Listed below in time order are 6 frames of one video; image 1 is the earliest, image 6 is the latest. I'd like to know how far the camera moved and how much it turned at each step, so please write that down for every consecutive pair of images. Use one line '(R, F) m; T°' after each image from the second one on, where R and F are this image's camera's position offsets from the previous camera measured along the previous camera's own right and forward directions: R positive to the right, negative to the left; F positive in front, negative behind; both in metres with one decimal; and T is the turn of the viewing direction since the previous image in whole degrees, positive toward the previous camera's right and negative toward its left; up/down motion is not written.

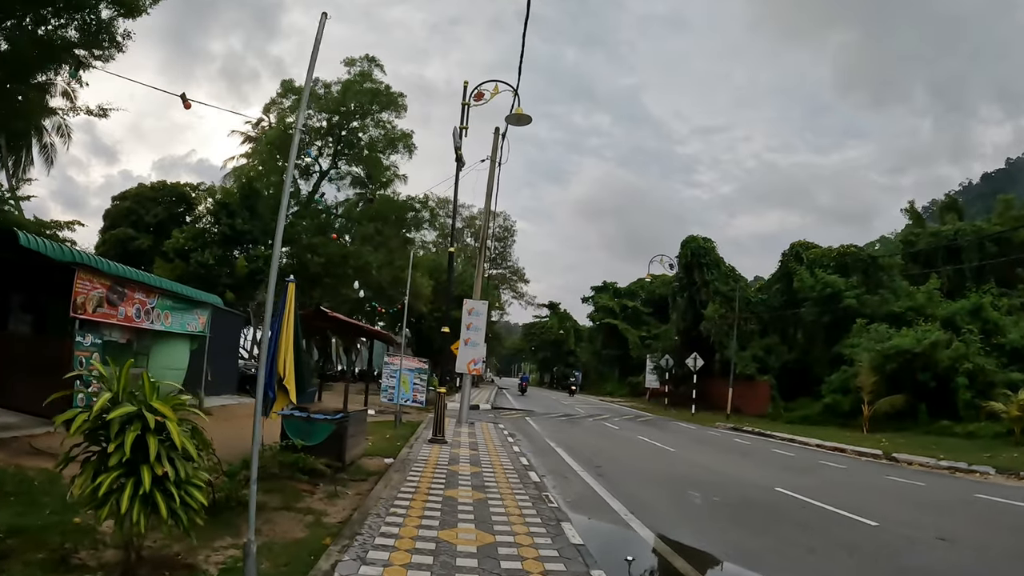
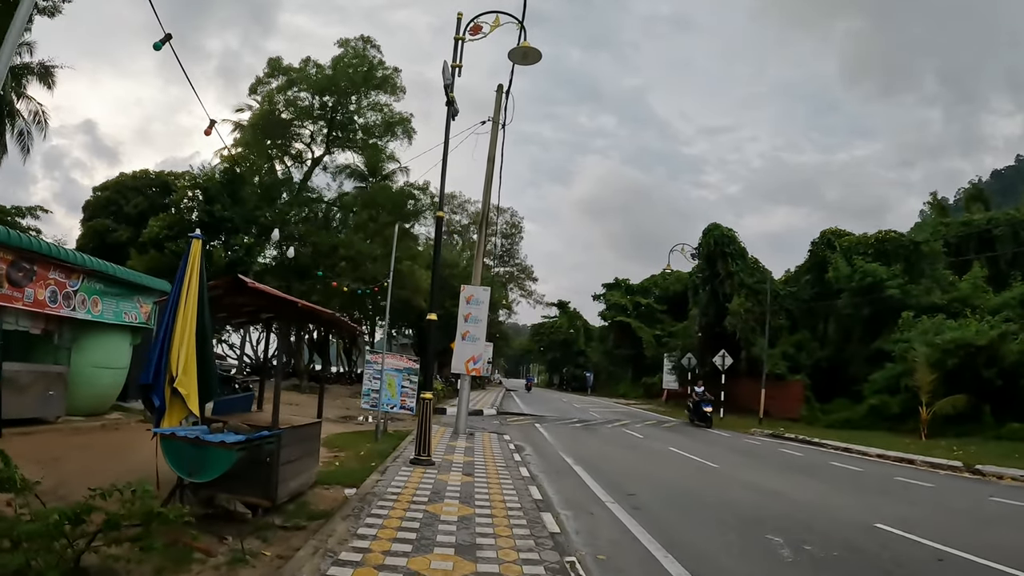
(0.0, +3.0) m; -1°
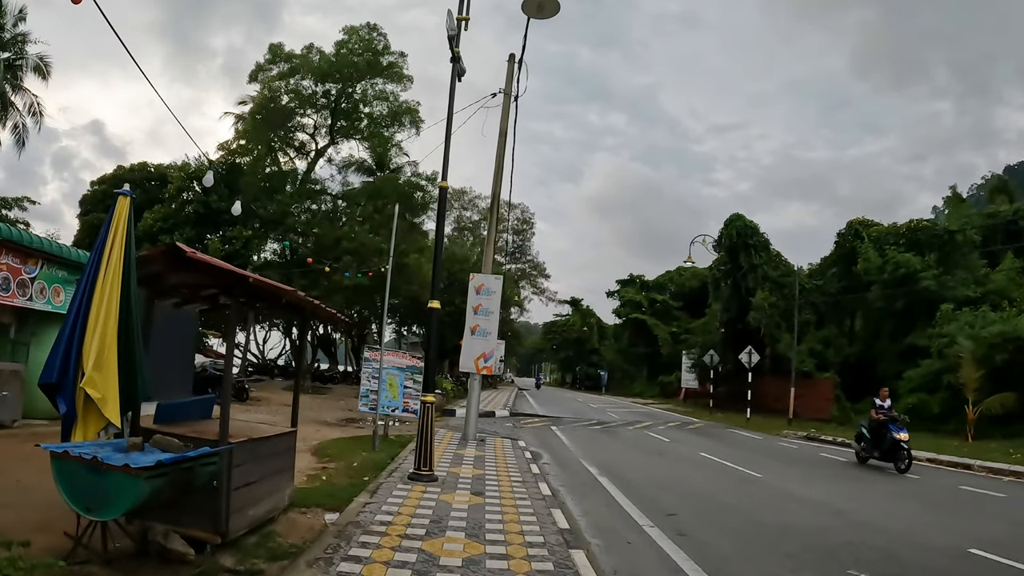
(-0.1, +1.5) m; -1°
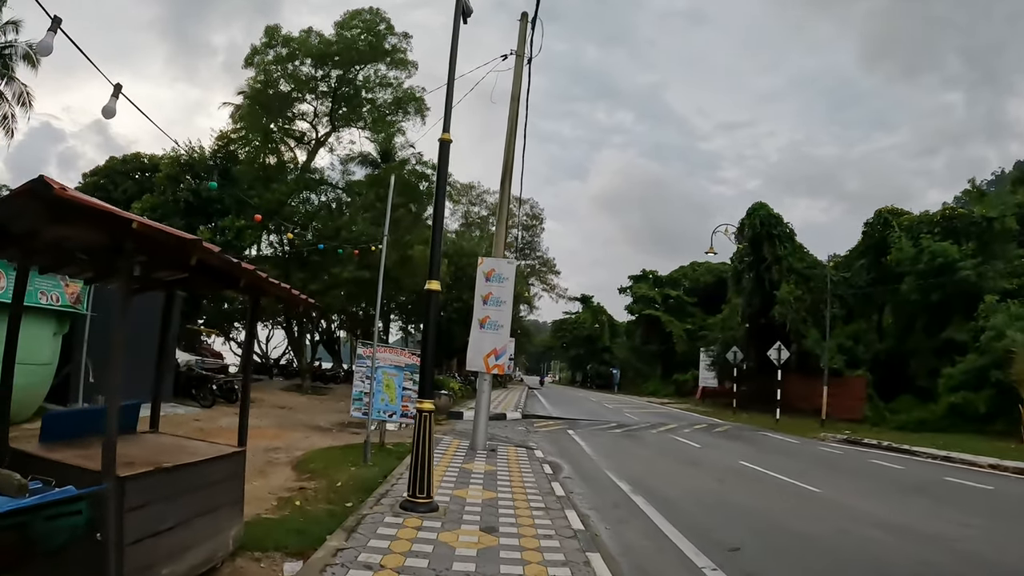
(-0.1, +1.7) m; -1°
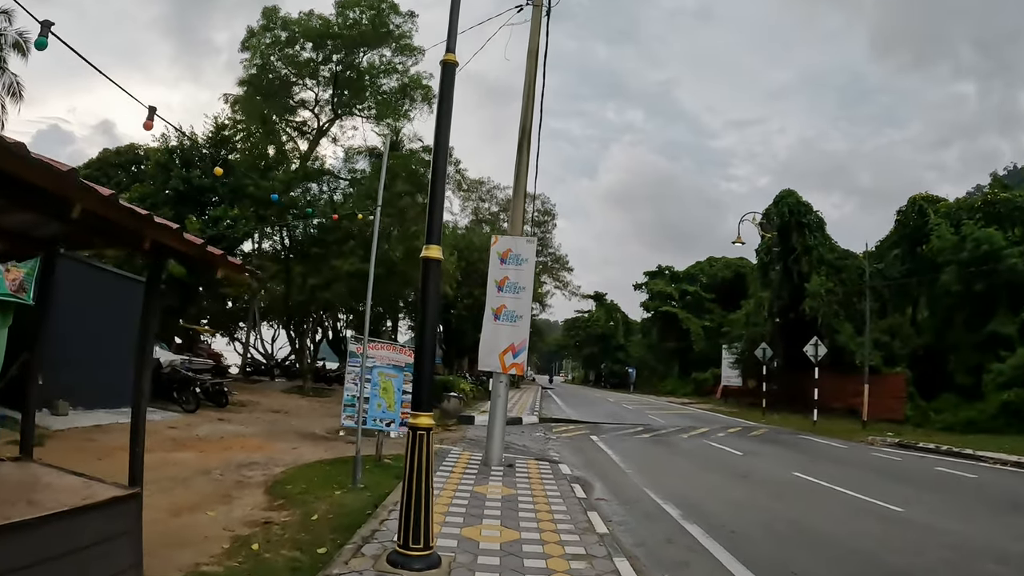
(-0.1, +1.7) m; -1°
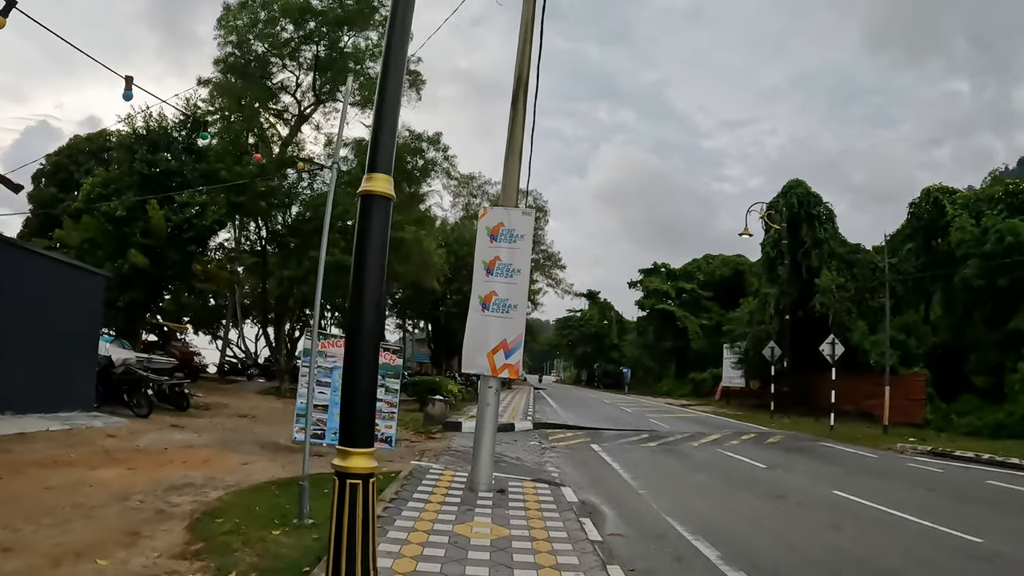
(0.0, +1.7) m; +1°
